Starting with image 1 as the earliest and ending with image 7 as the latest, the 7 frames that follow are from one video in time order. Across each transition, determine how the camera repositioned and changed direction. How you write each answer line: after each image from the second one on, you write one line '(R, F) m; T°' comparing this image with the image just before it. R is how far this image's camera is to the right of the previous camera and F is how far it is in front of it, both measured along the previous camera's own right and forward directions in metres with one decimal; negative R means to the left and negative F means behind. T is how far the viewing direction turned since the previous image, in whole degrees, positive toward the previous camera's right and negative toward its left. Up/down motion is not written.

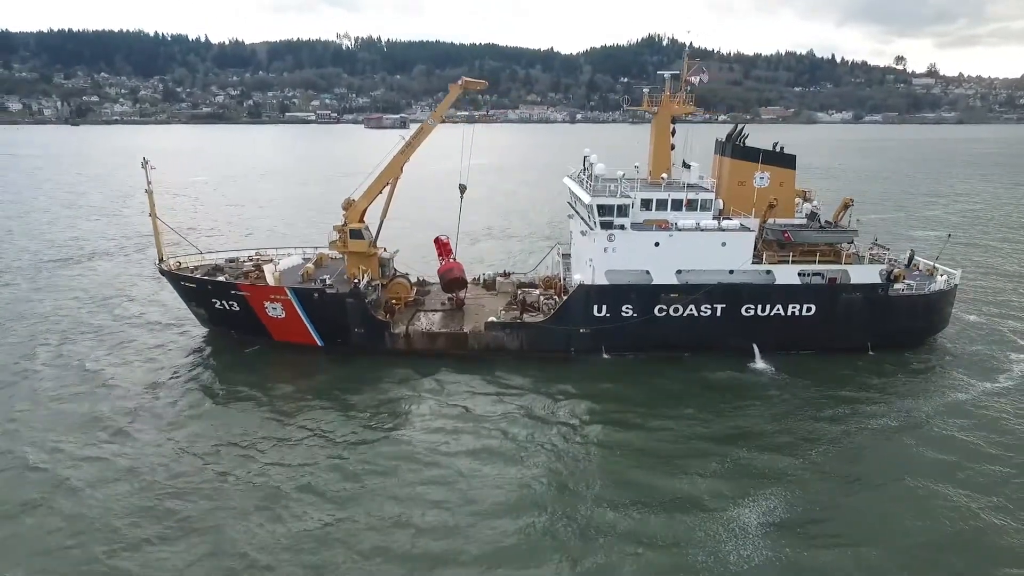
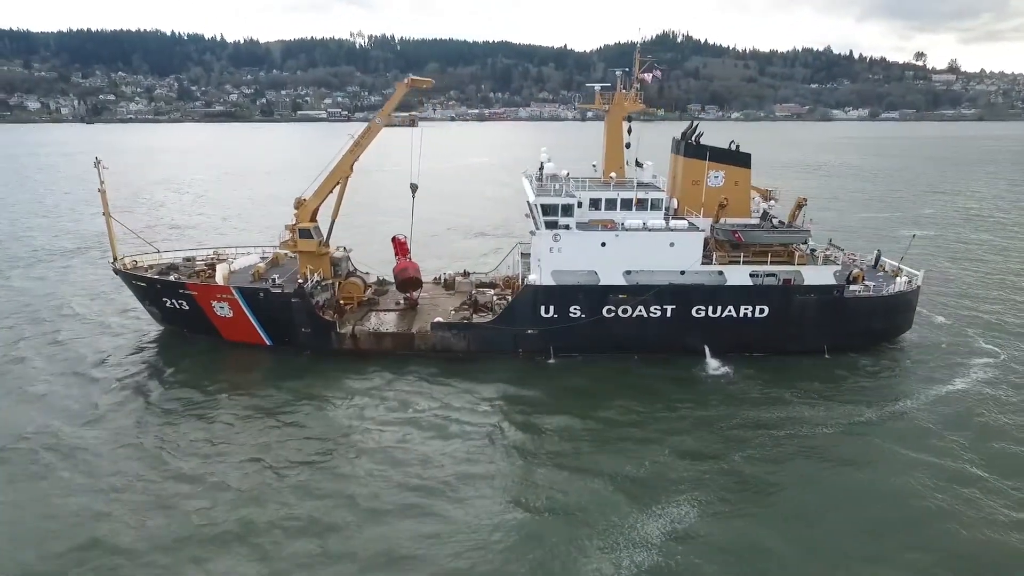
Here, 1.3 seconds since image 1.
(+2.0, +0.2) m; -1°
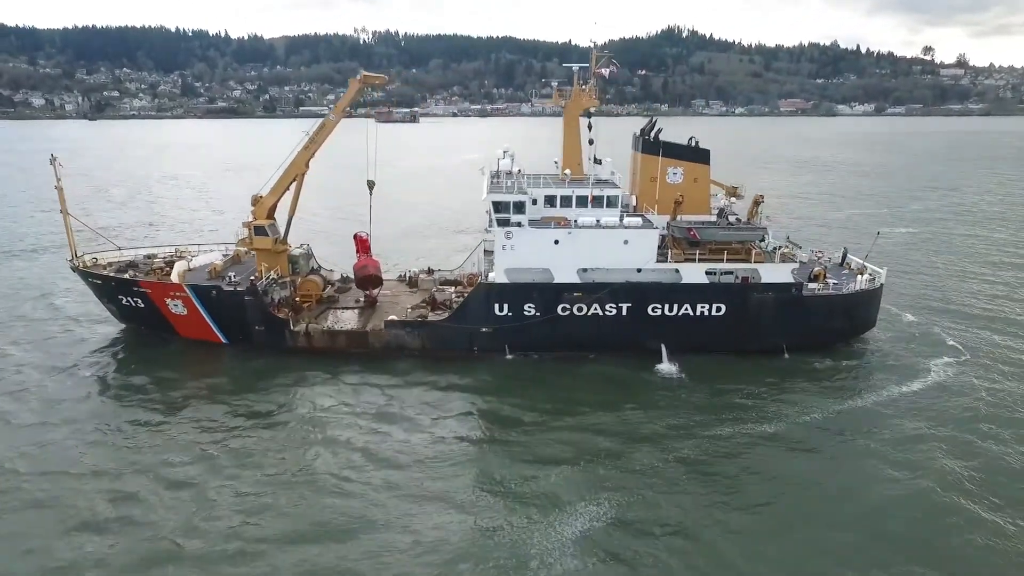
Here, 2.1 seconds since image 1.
(+1.5, +0.2) m; -1°
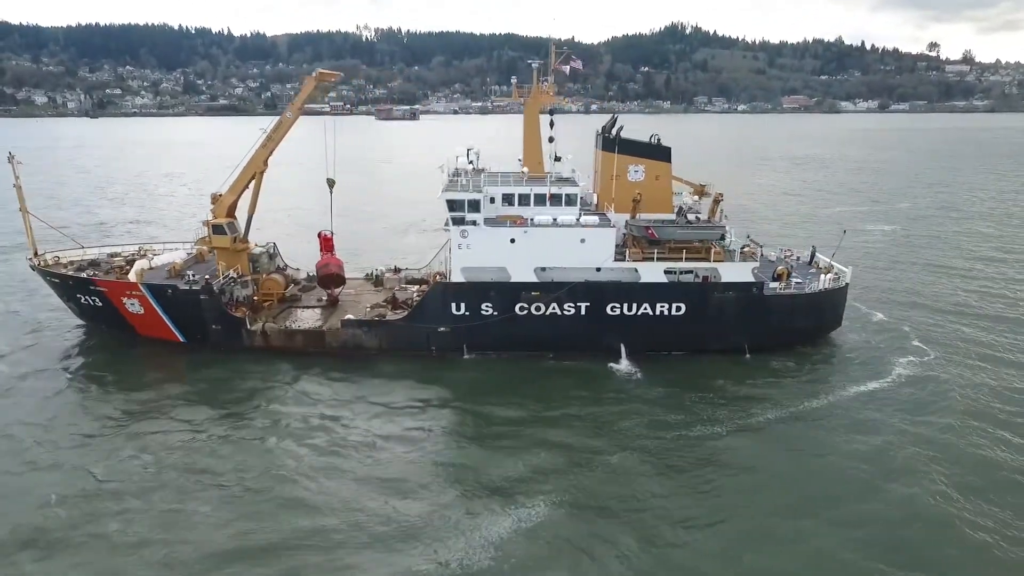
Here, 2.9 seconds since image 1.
(+1.4, +0.2) m; 0°
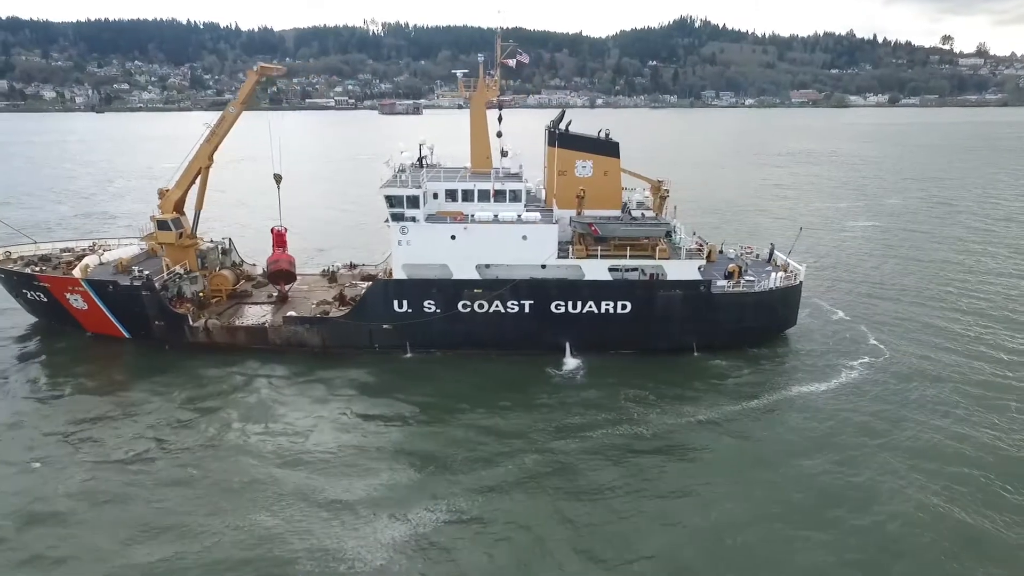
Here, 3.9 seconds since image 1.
(+1.9, +0.3) m; -1°
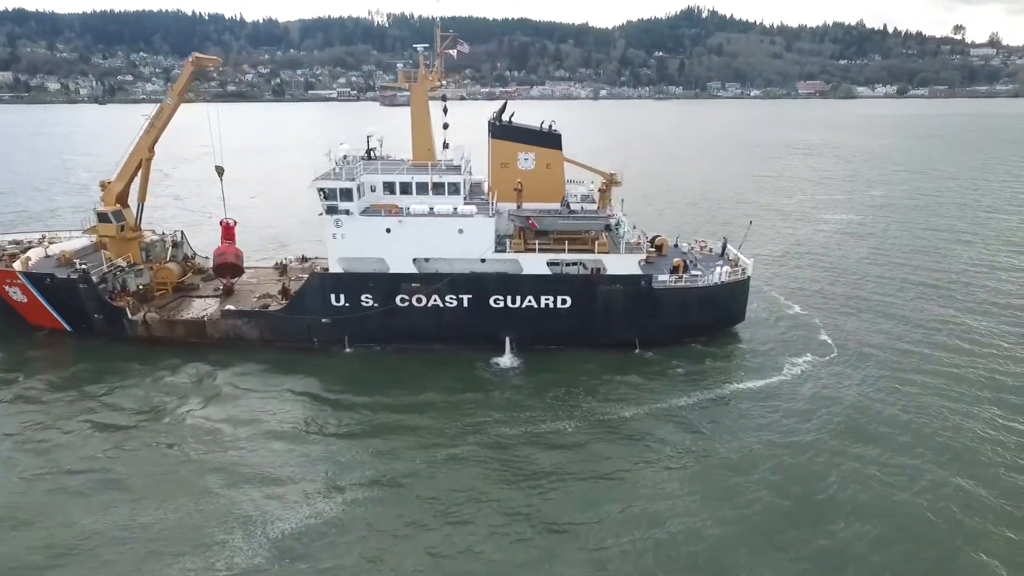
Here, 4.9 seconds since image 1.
(+2.0, +0.2) m; -1°
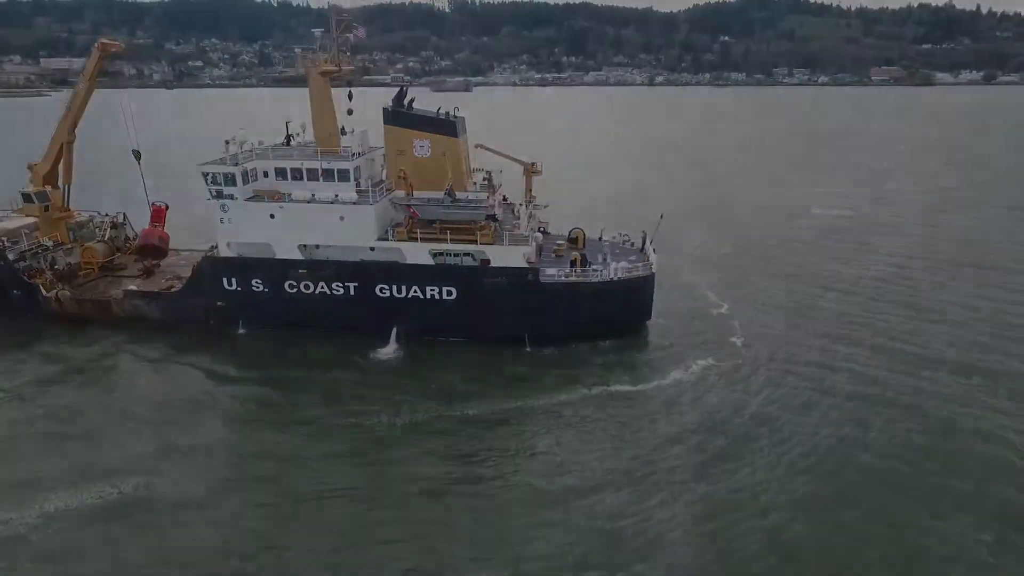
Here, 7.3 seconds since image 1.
(+4.9, +0.6) m; -5°
